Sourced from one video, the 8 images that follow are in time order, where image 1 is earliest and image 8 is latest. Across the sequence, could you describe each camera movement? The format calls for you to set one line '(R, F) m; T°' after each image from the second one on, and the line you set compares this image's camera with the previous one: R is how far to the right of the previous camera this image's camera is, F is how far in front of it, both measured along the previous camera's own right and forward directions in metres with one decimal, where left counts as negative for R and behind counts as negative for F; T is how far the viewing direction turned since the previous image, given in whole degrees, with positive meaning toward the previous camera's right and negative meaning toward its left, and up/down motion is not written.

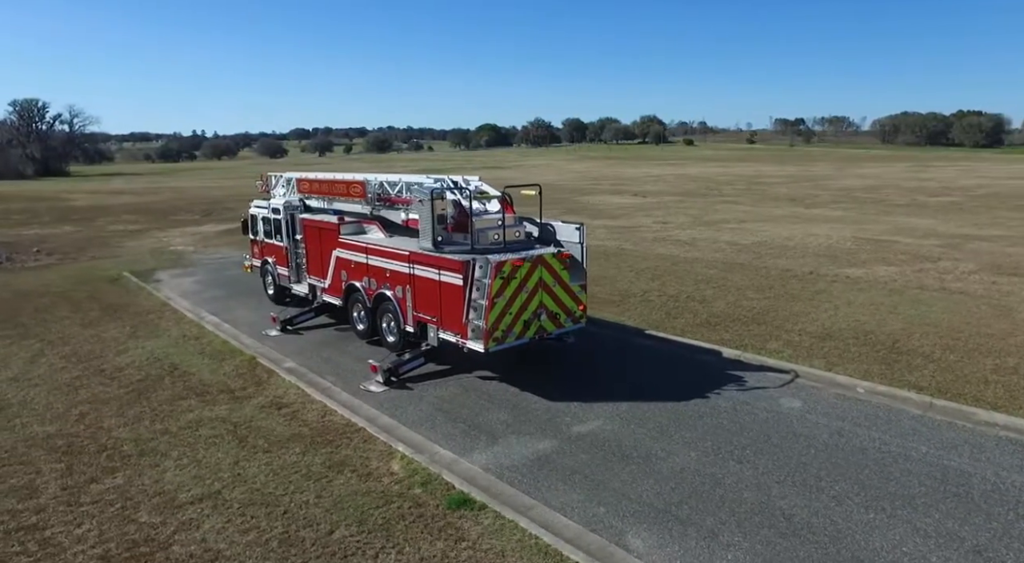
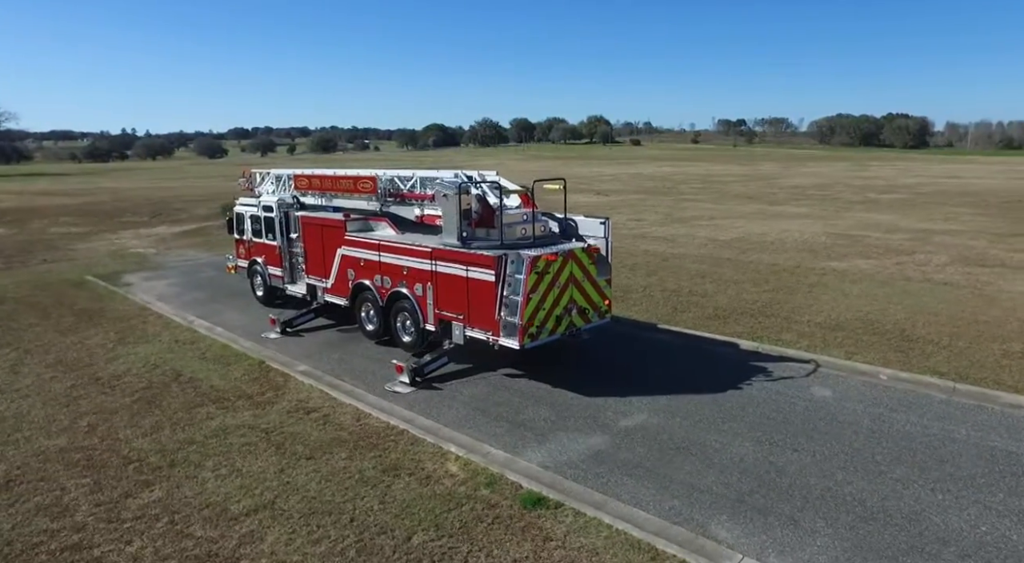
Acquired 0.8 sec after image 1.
(-1.1, +0.2) m; +5°
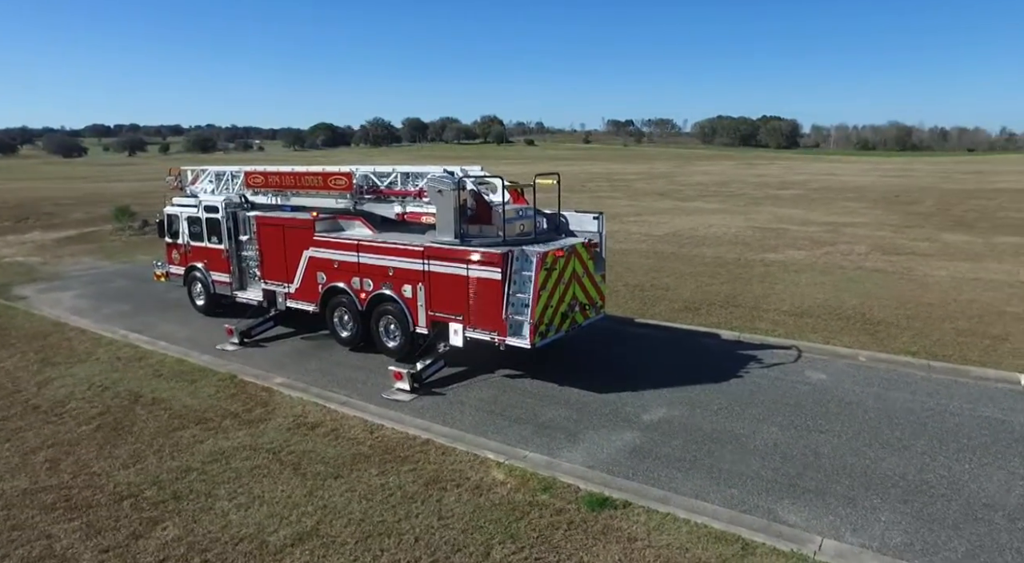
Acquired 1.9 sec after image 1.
(-1.4, +0.3) m; +9°
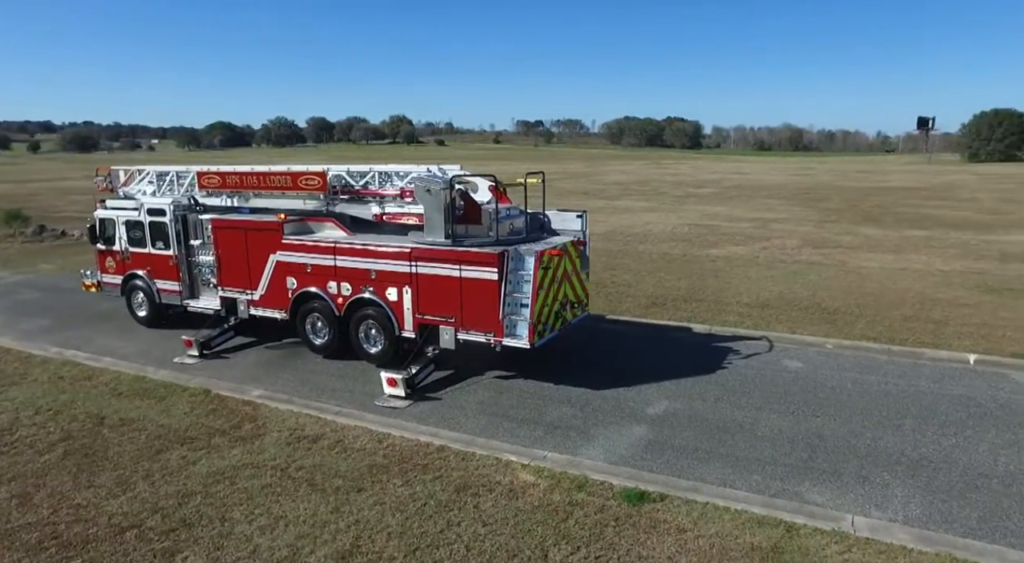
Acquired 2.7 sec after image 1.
(-1.0, +0.1) m; +8°
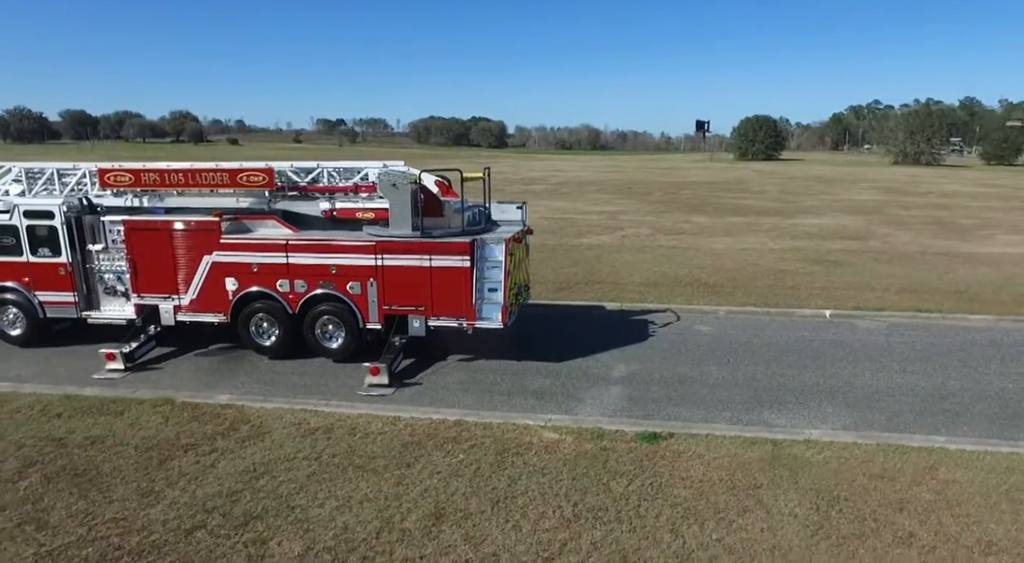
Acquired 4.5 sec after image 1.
(-2.1, -0.4) m; +17°
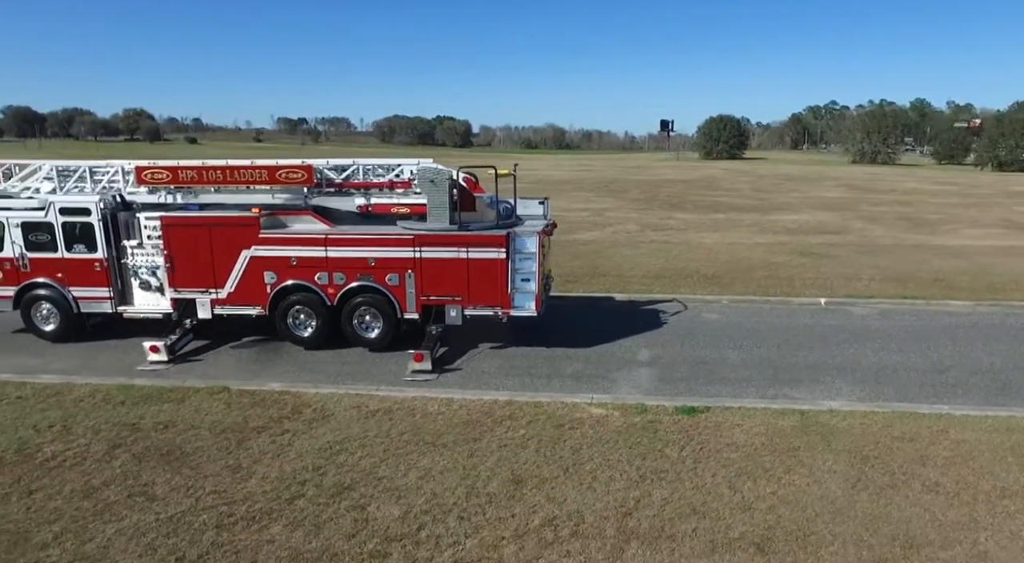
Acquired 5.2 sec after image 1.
(-1.0, -0.5) m; +3°
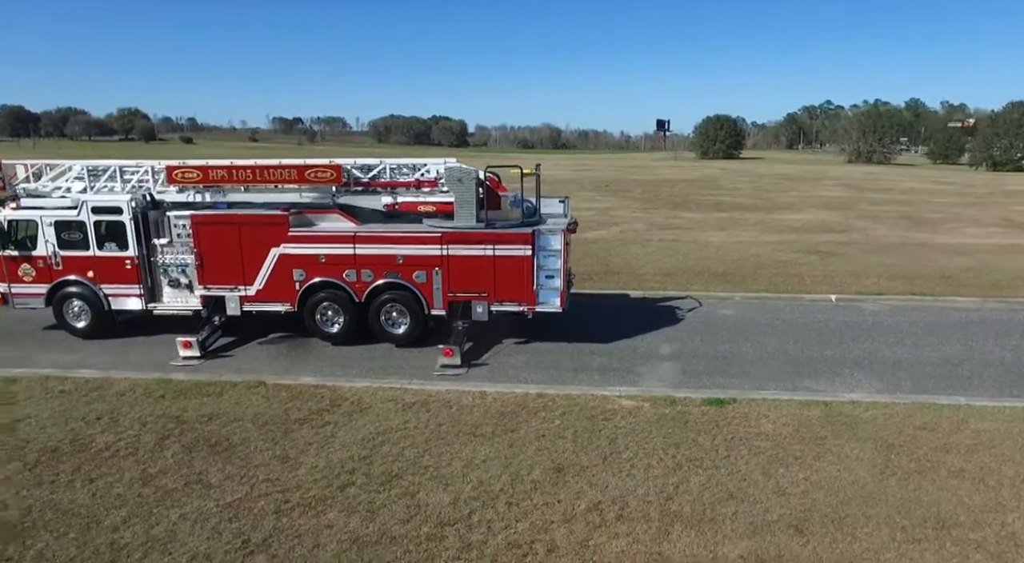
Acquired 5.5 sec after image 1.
(-0.4, -0.2) m; 0°
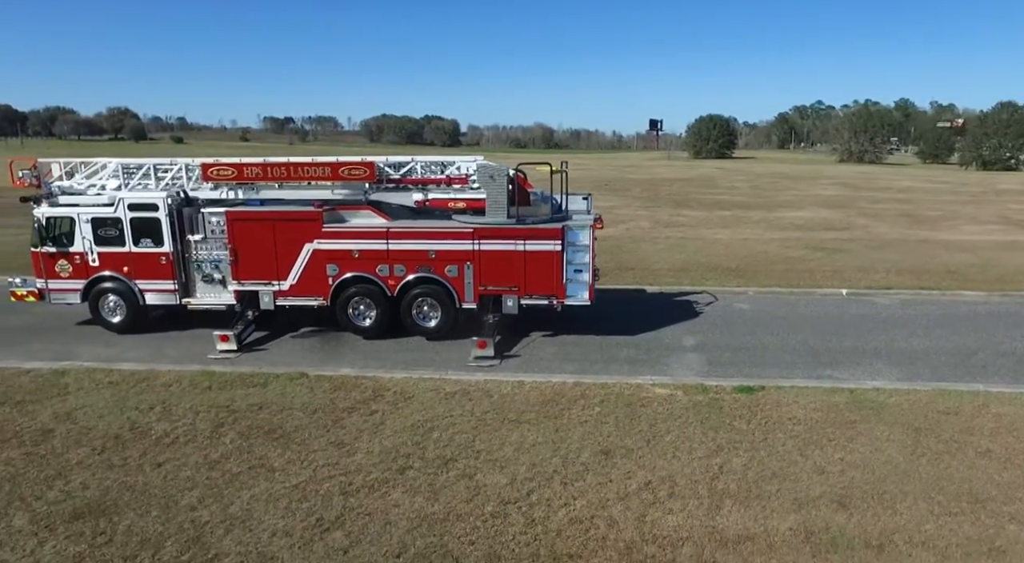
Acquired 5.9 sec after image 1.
(-0.6, -0.3) m; +1°
